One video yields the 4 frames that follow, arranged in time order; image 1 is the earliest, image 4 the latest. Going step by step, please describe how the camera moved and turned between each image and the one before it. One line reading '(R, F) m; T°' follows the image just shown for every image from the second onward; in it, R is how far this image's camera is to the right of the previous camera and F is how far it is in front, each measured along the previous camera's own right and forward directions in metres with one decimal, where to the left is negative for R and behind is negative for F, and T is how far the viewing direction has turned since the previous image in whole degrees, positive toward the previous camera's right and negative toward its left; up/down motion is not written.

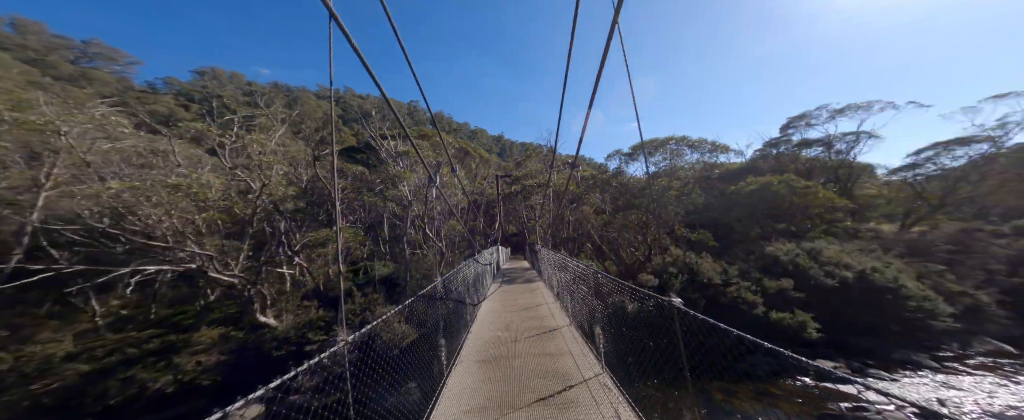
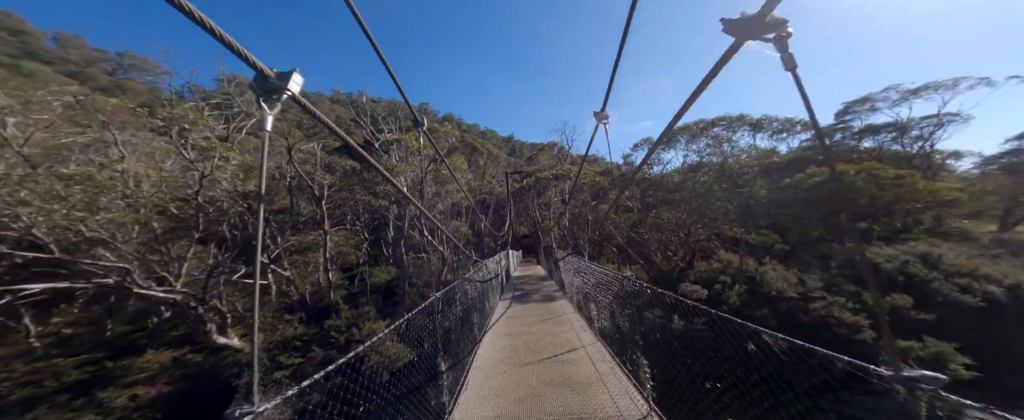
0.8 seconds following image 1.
(0.0, +1.8) m; -2°
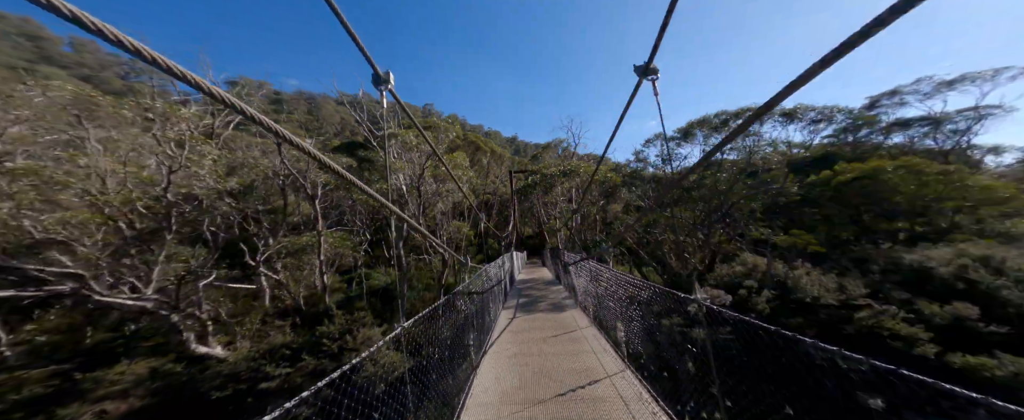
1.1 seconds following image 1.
(0.0, +0.6) m; -1°
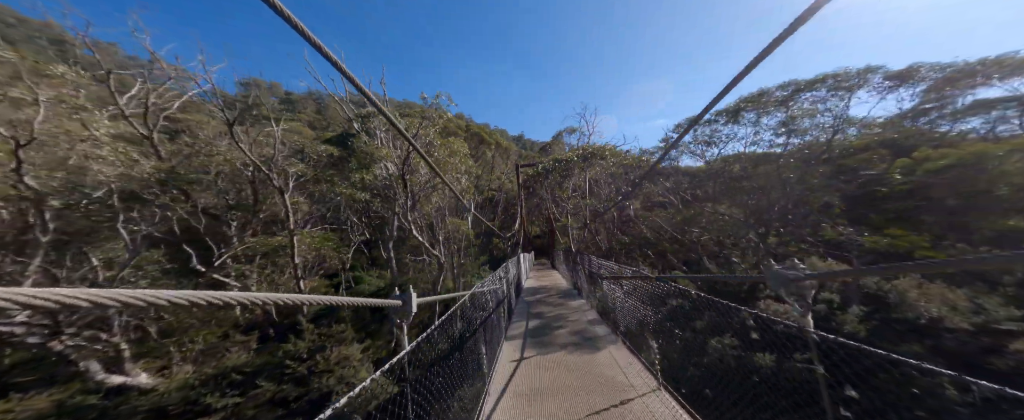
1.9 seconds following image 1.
(0.0, +1.6) m; -1°
